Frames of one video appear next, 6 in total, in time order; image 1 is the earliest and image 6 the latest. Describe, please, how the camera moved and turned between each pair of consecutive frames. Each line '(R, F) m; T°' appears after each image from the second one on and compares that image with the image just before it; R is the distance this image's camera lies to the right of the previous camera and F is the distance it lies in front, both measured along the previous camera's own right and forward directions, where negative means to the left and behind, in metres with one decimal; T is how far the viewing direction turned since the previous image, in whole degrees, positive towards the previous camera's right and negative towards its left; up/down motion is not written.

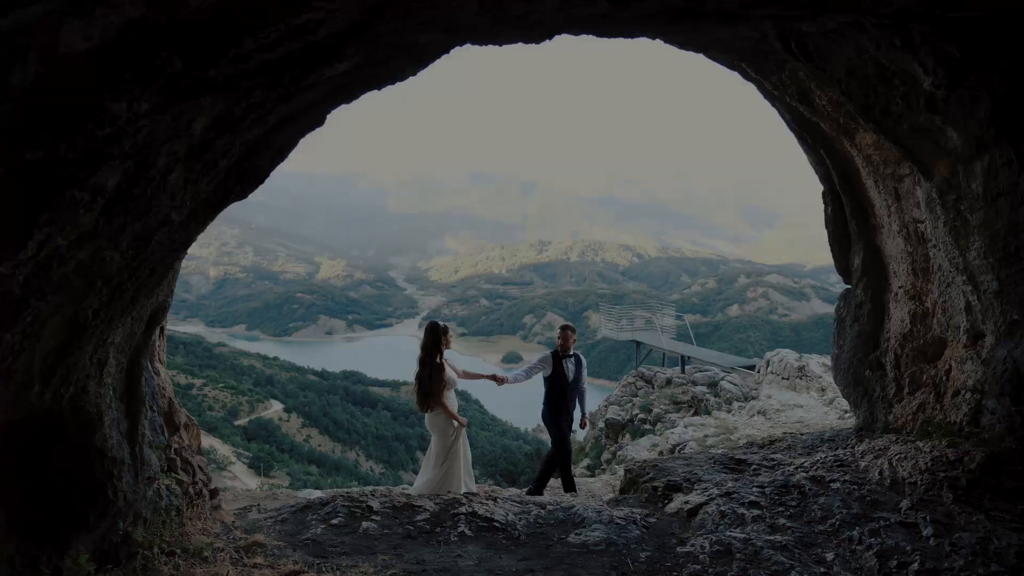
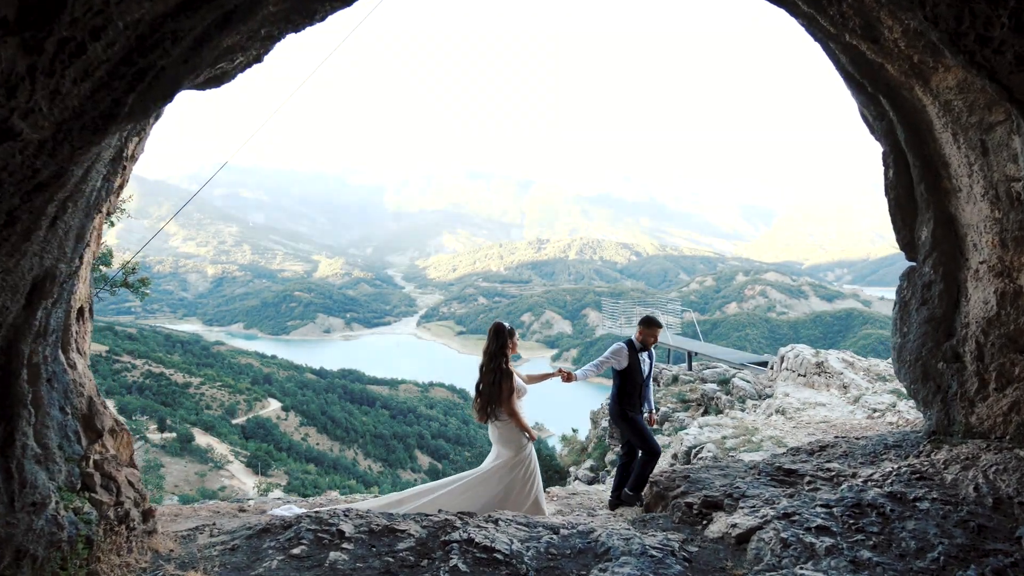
(0.0, +1.0) m; 0°
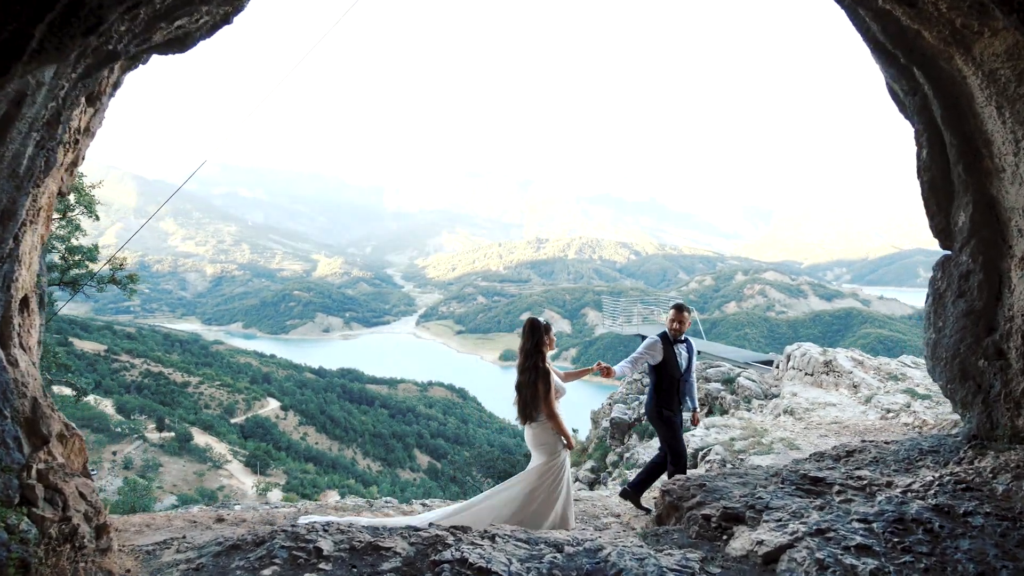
(0.0, +0.5) m; 0°
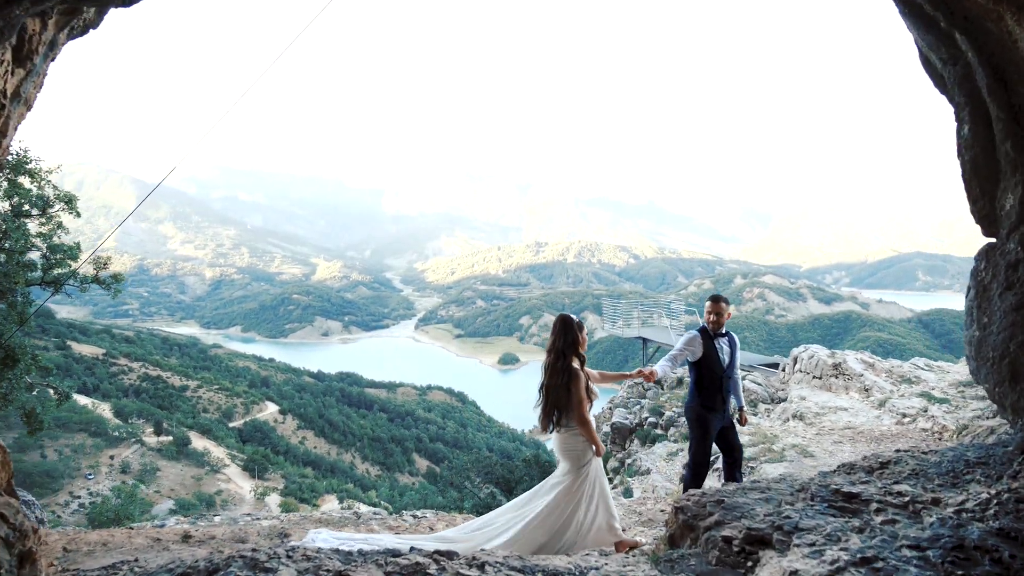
(0.0, +0.5) m; 0°
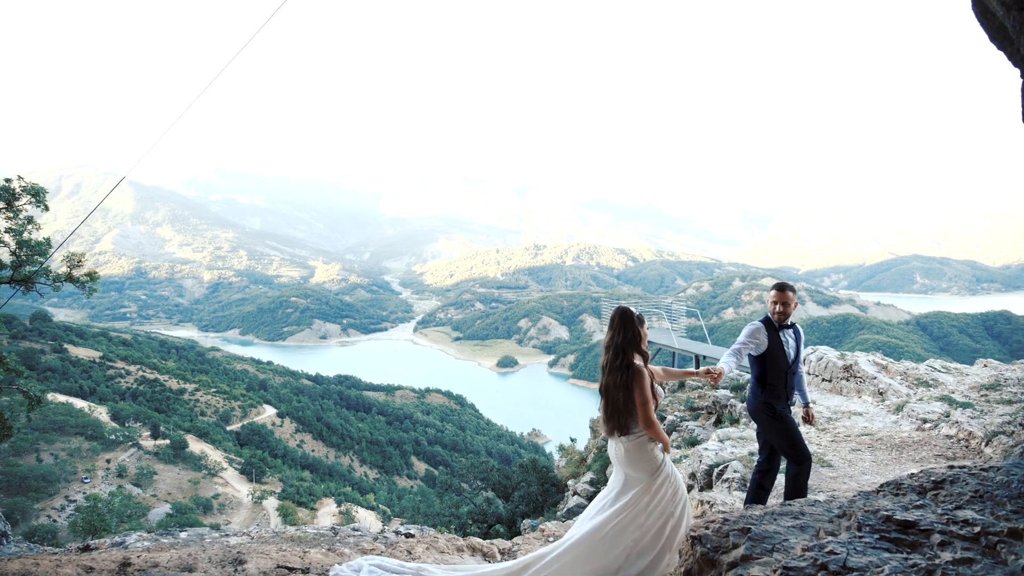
(+0.1, +0.7) m; 0°
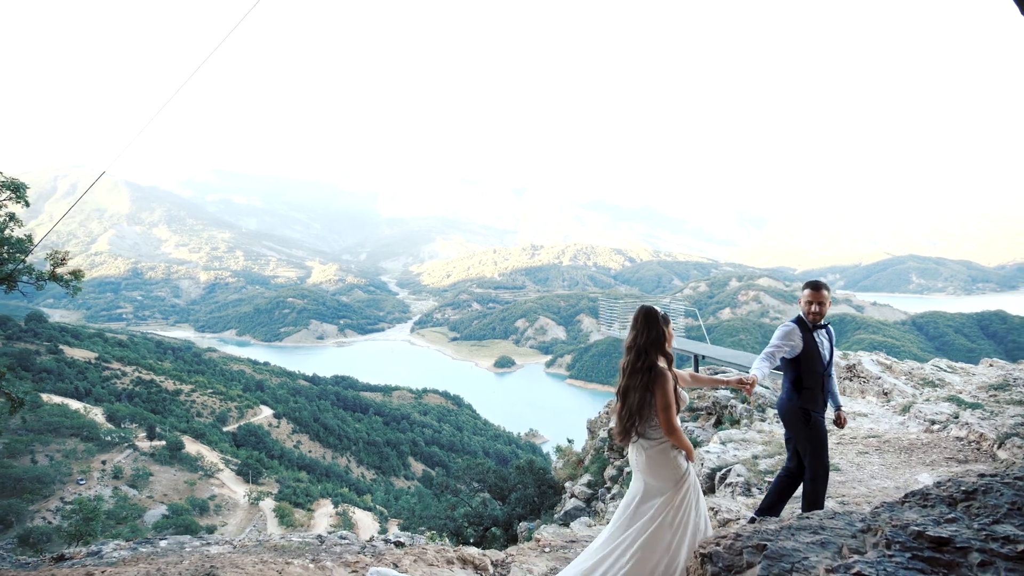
(0.0, +0.3) m; 0°
